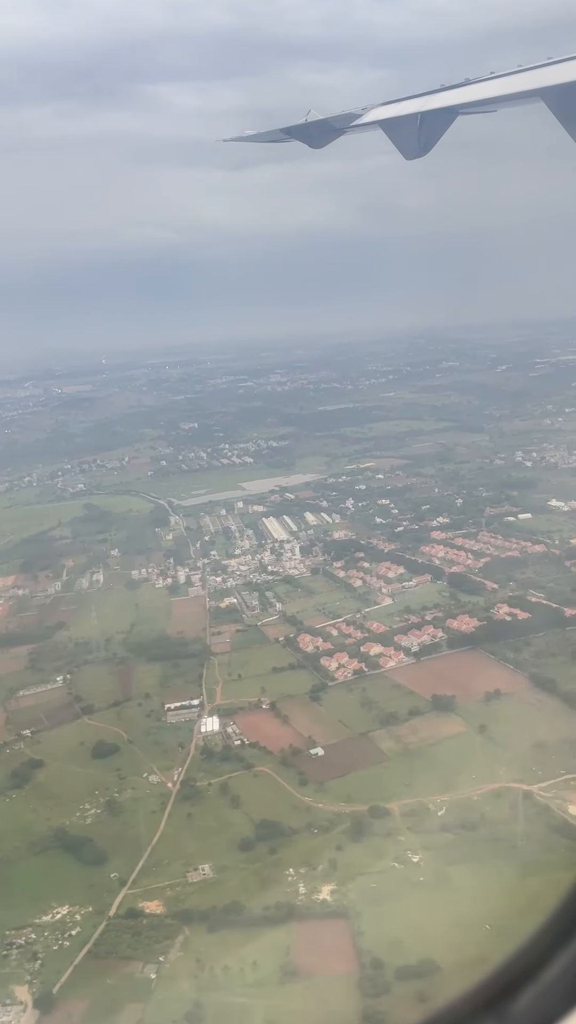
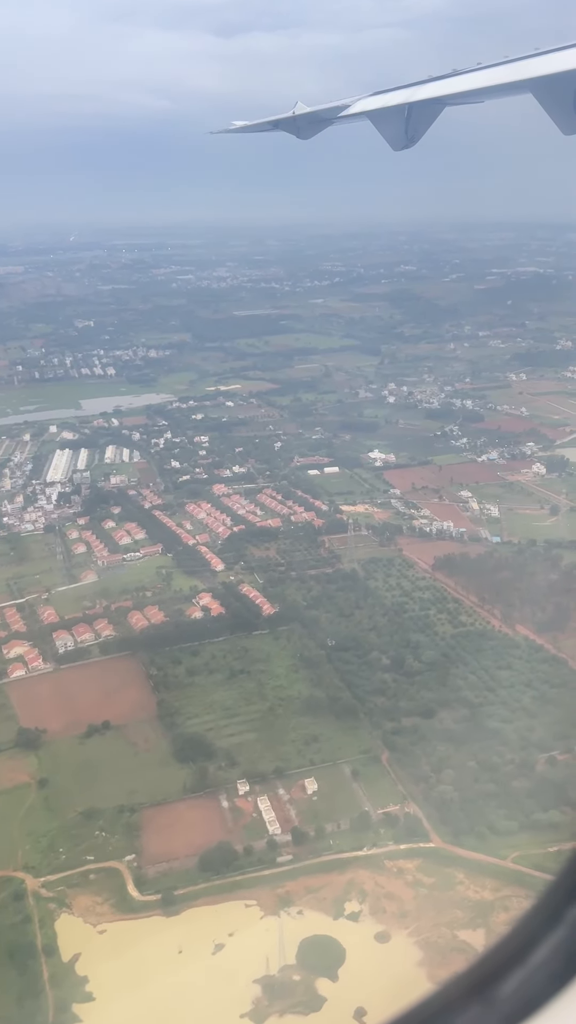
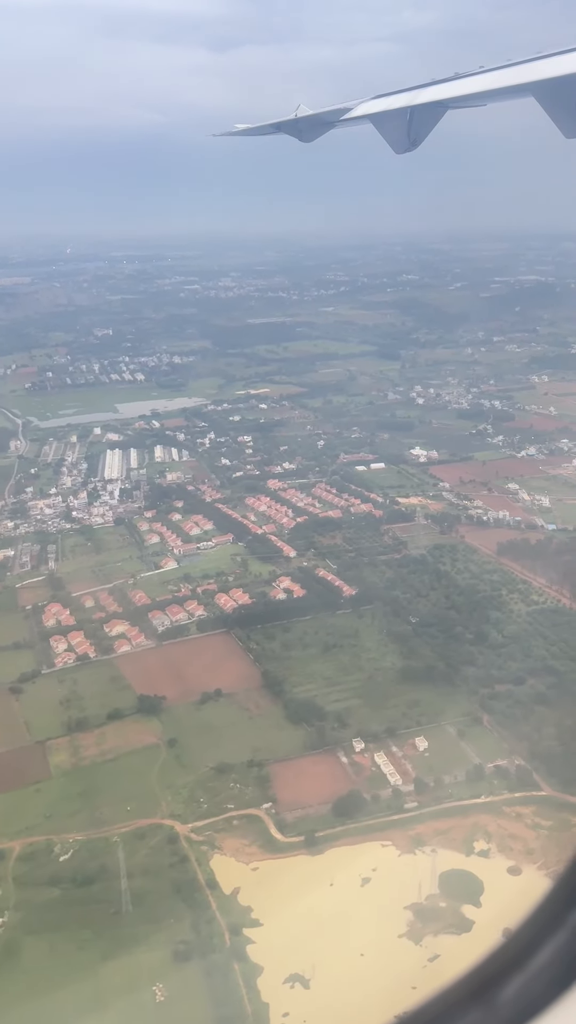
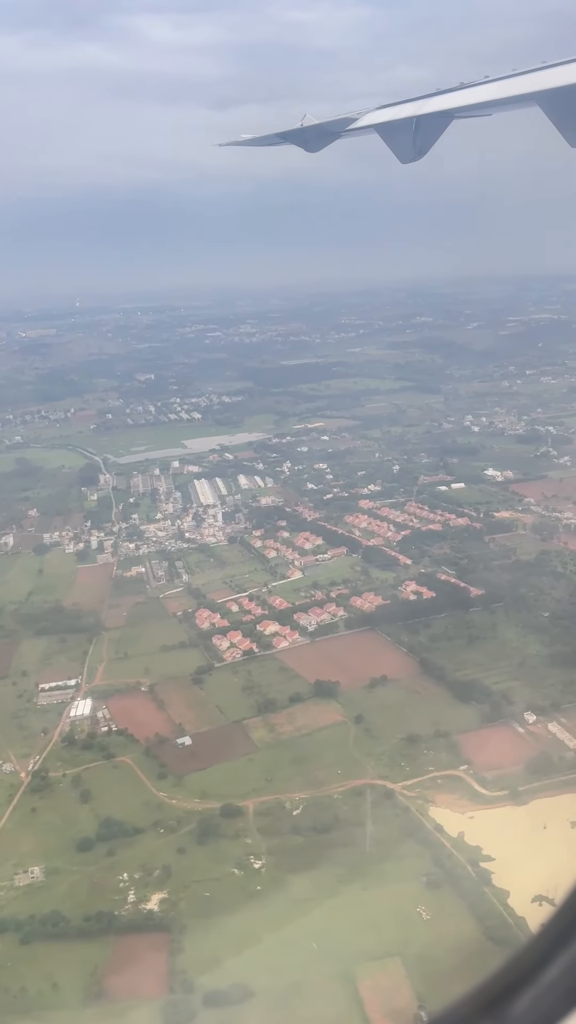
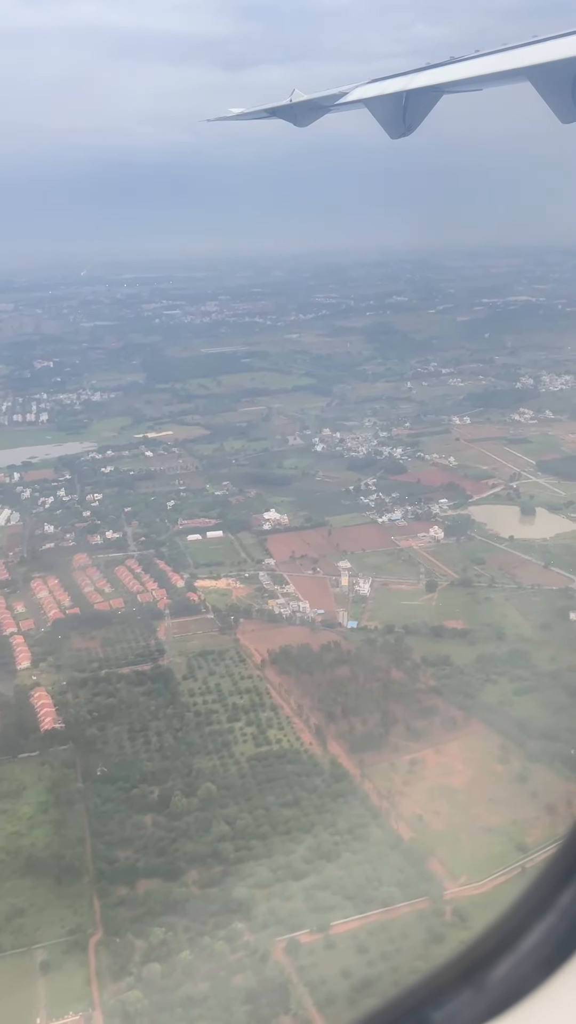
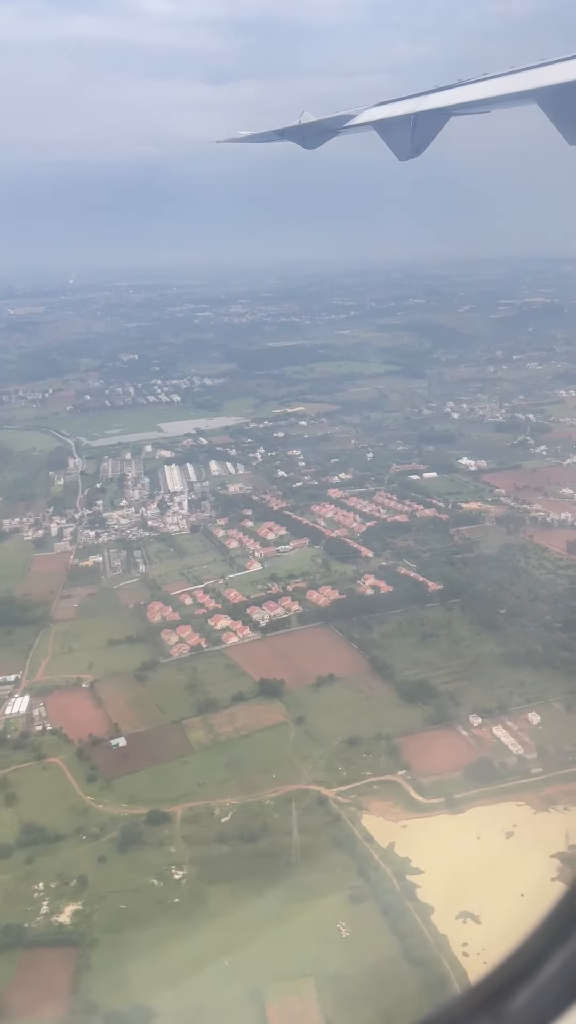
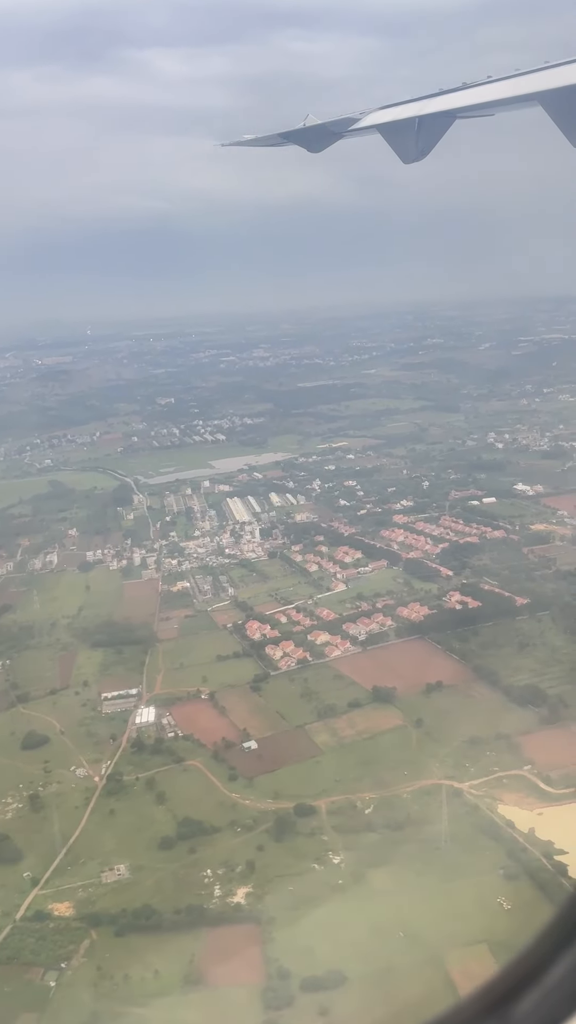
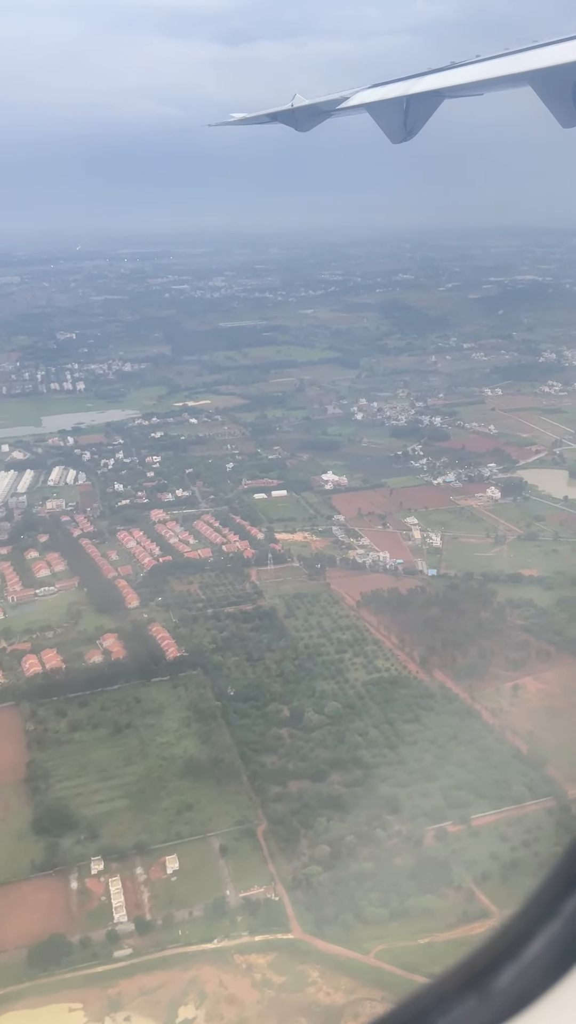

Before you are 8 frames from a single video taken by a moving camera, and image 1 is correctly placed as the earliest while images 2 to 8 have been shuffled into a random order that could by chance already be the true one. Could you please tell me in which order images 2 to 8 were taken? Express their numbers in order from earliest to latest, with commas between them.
7, 4, 6, 3, 2, 8, 5
